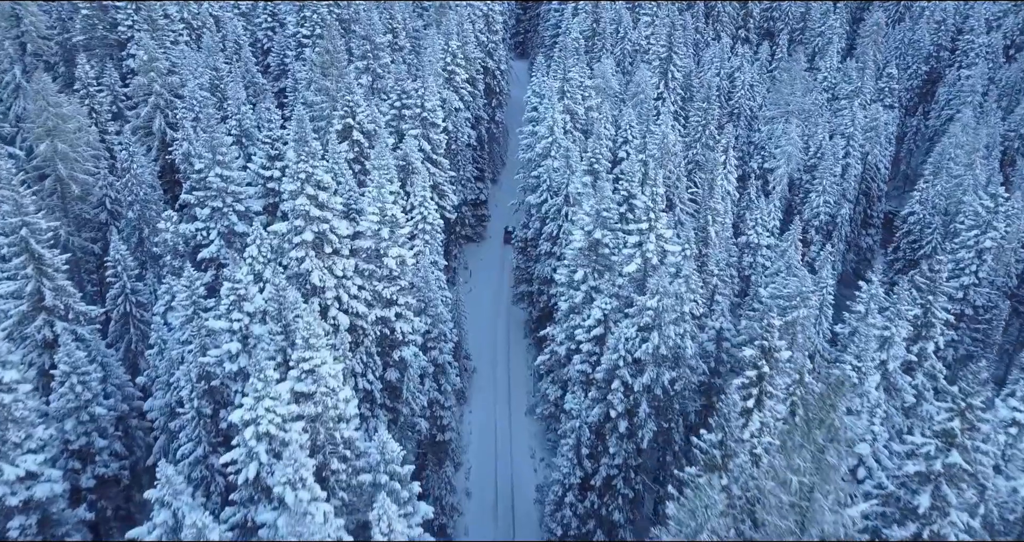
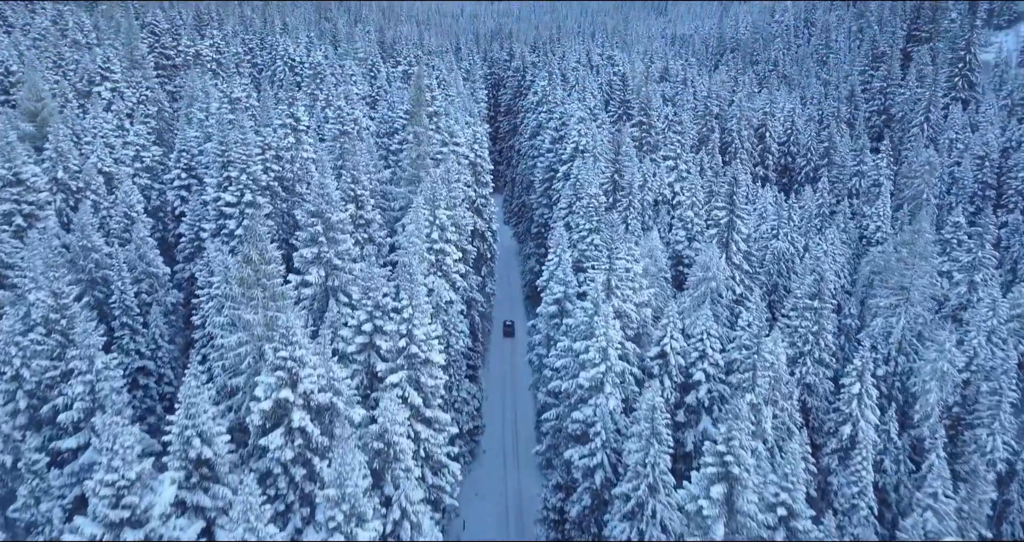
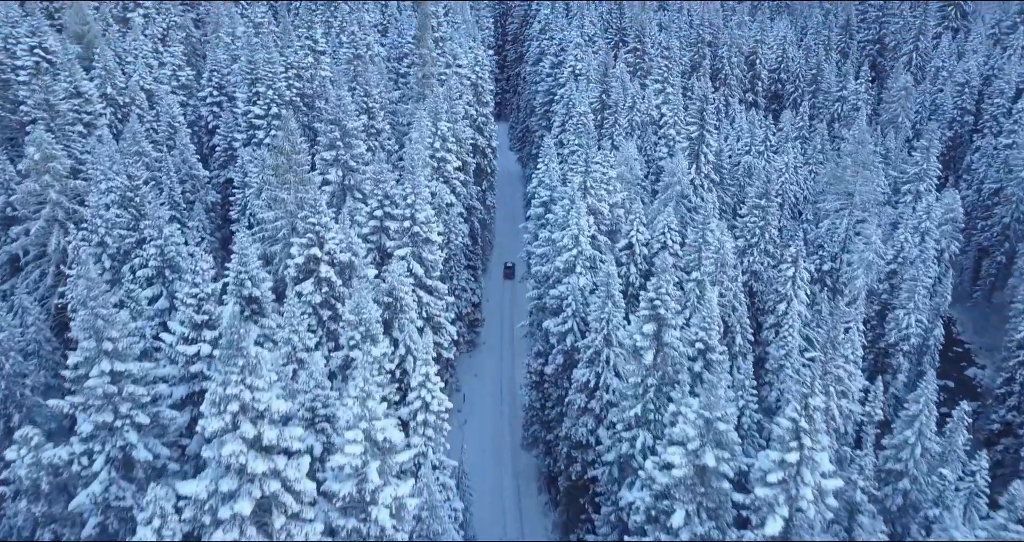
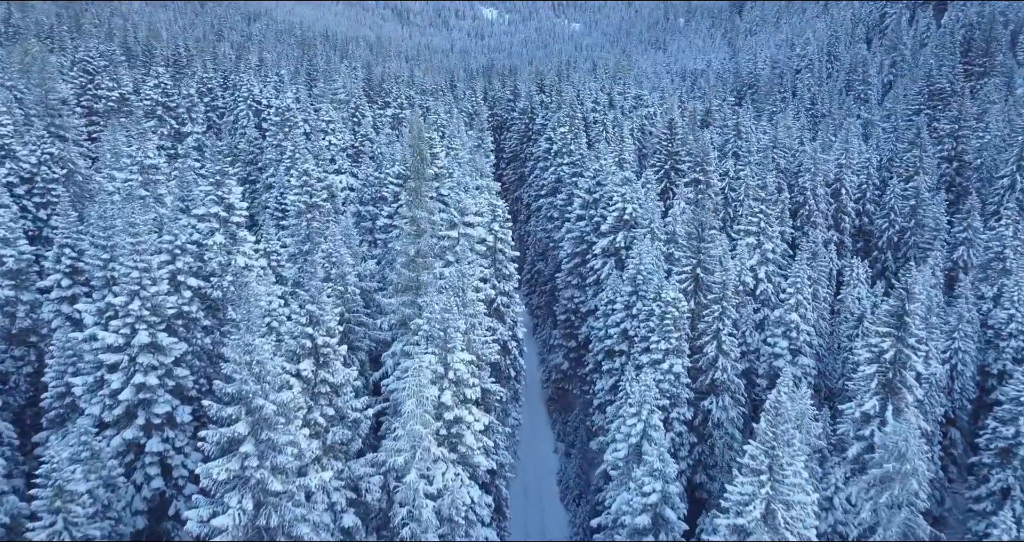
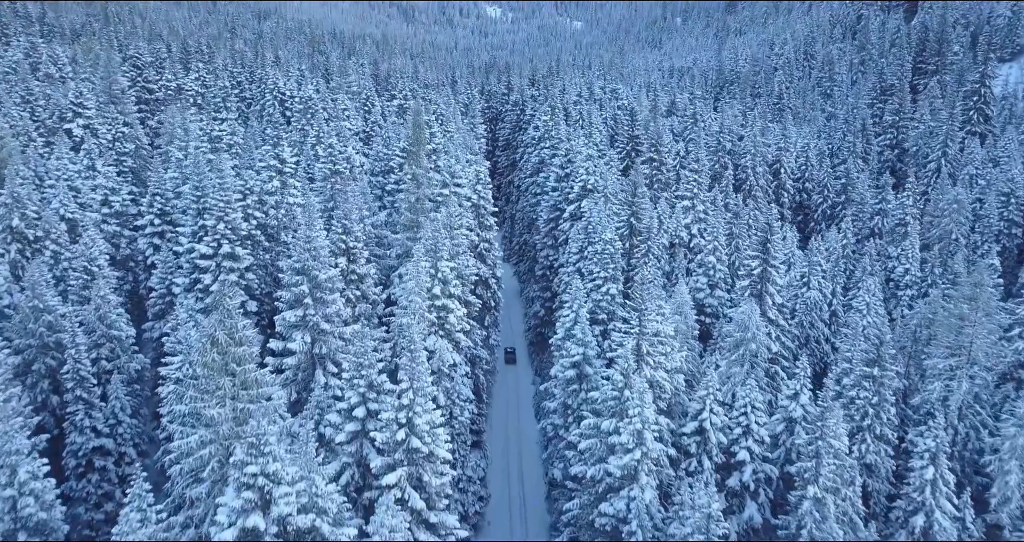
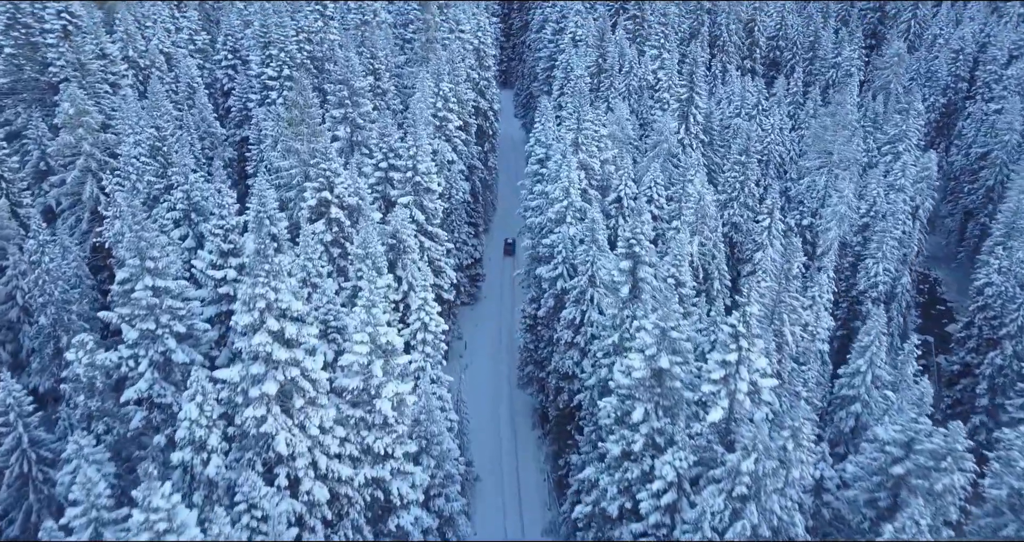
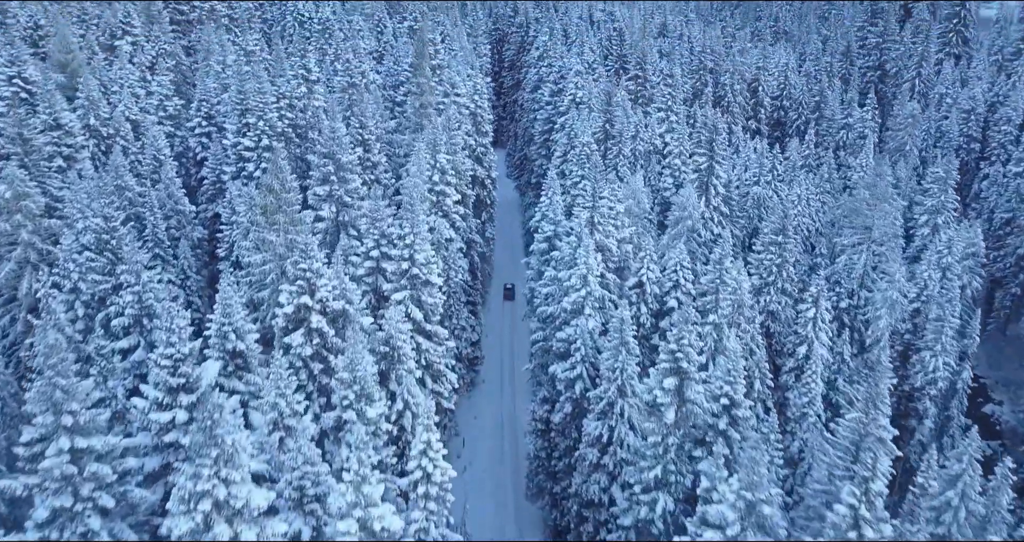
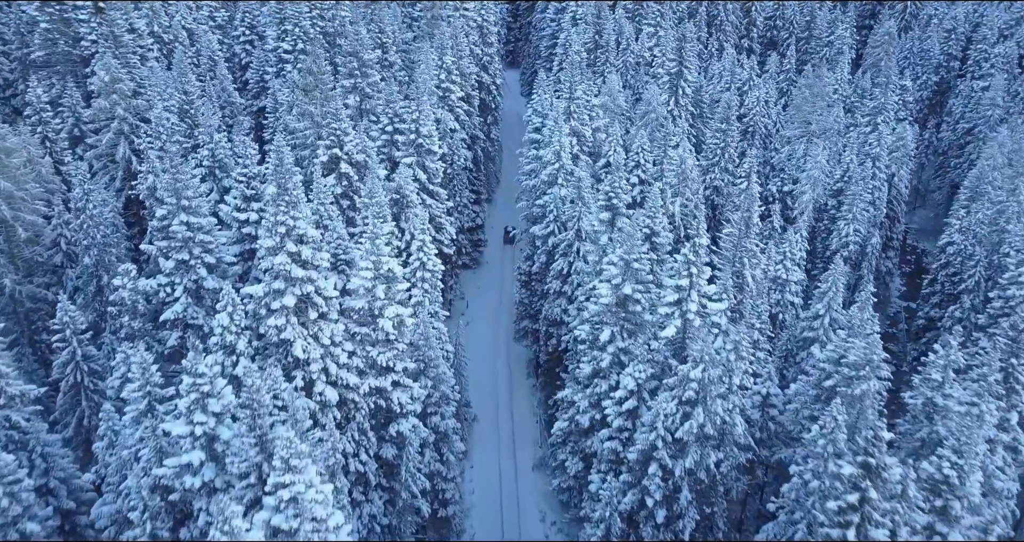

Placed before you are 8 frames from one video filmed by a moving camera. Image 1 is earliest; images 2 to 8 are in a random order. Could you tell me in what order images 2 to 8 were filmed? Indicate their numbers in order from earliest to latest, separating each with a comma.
8, 6, 3, 7, 2, 5, 4
